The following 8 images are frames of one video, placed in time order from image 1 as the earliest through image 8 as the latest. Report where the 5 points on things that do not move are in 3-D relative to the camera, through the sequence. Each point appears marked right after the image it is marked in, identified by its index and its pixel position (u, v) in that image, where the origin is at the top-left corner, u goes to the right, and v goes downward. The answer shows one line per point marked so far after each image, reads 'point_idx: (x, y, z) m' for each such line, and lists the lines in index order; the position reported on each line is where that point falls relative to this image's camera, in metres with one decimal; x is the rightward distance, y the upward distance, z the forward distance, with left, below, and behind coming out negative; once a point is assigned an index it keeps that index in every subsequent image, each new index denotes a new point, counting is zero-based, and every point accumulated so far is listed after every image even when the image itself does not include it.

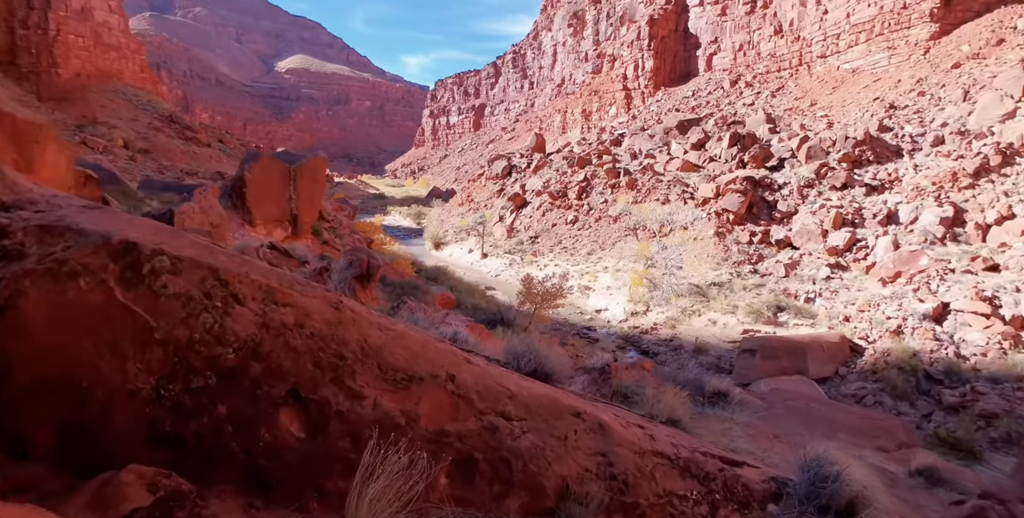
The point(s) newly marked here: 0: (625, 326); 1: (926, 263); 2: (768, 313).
0: (+1.4, -0.9, +9.1) m
1: (+4.7, -0.1, +8.1) m
2: (+3.0, -0.7, +8.4) m
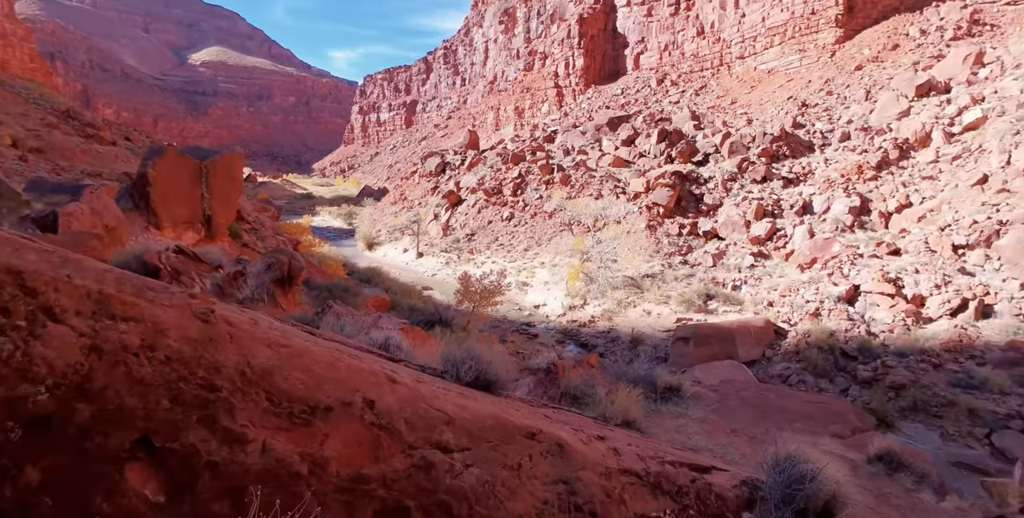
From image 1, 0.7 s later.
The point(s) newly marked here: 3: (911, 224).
0: (+0.8, -0.8, +9.0) m
1: (+4.1, +0.1, +8.2) m
2: (+2.5, -0.5, +8.4) m
3: (+5.0, +0.4, +8.2) m
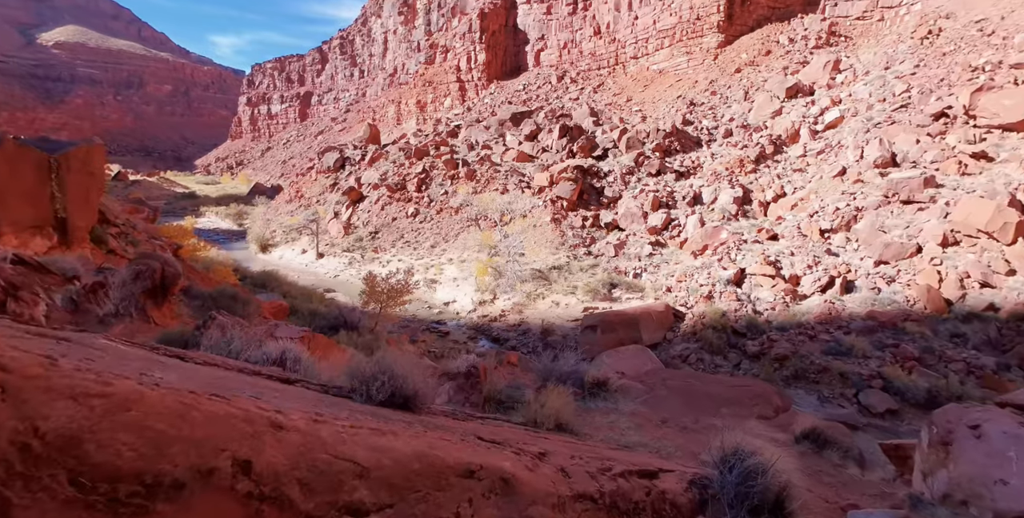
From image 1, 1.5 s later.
0: (-0.4, -0.8, +8.8) m
1: (+2.9, +0.3, +8.5) m
2: (+1.3, -0.4, +8.5) m
3: (+3.8, +0.6, +8.6) m
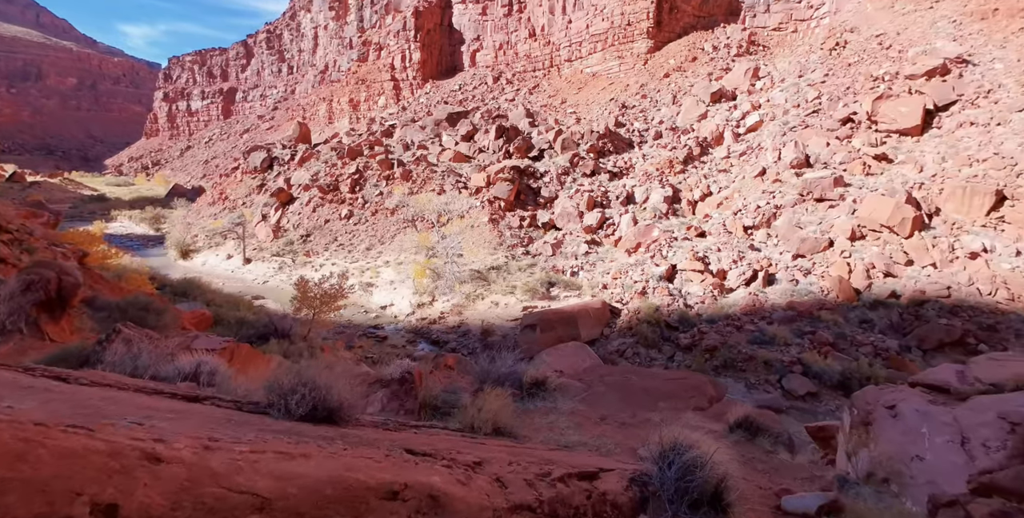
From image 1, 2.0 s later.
0: (-1.3, -0.8, +8.7) m
1: (+2.1, +0.3, +8.9) m
2: (+0.5, -0.4, +8.6) m
3: (+2.9, +0.7, +9.1) m
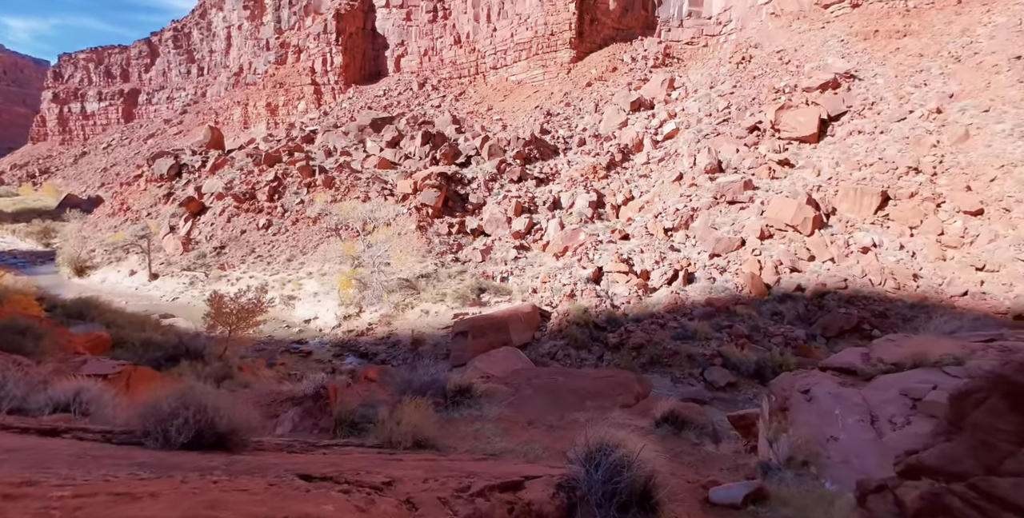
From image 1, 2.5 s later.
0: (-2.2, -0.9, +8.4) m
1: (+1.1, +0.3, +9.2) m
2: (-0.4, -0.5, +8.6) m
3: (+1.8, +0.7, +9.5) m
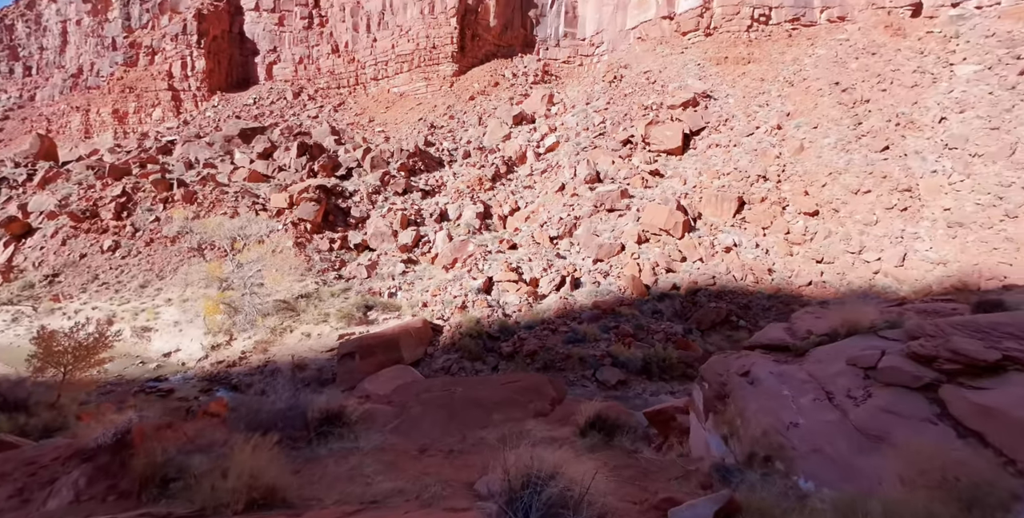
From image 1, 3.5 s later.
0: (-3.4, -1.2, +7.6) m
1: (-0.6, +0.1, +9.2) m
2: (-1.8, -0.7, +8.3) m
3: (+0.1, +0.5, +9.8) m
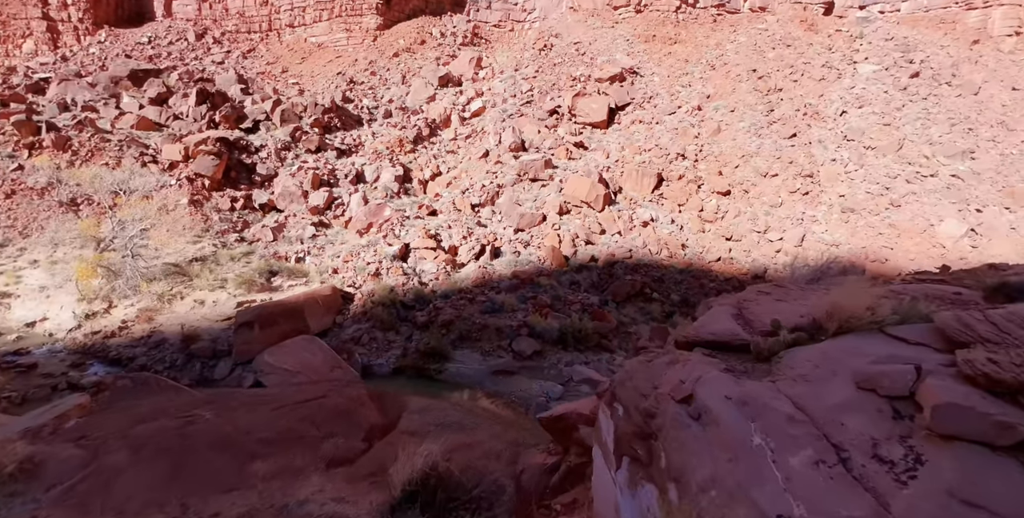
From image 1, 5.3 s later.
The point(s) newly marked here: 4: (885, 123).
0: (-4.2, -0.7, +6.7) m
1: (-1.7, +0.6, +8.8) m
2: (-2.8, -0.2, +7.7) m
3: (-1.1, +1.0, +9.4) m
4: (+4.8, +1.8, +8.5) m
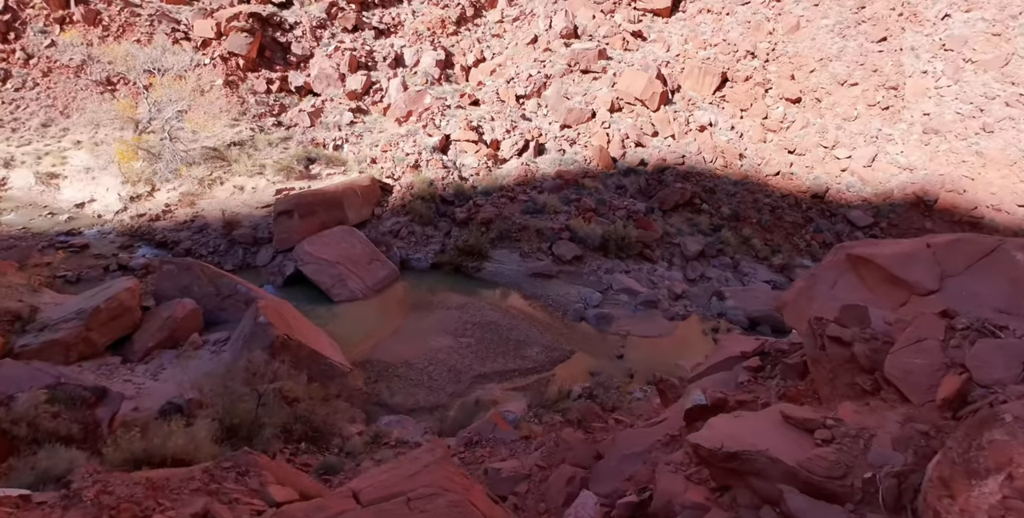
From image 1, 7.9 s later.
0: (-3.8, +0.3, +6.7) m
1: (-1.1, +1.9, +8.4) m
2: (-2.3, +1.0, +7.5) m
3: (-0.5, +2.4, +8.9) m
4: (+5.4, +2.6, +7.4) m
